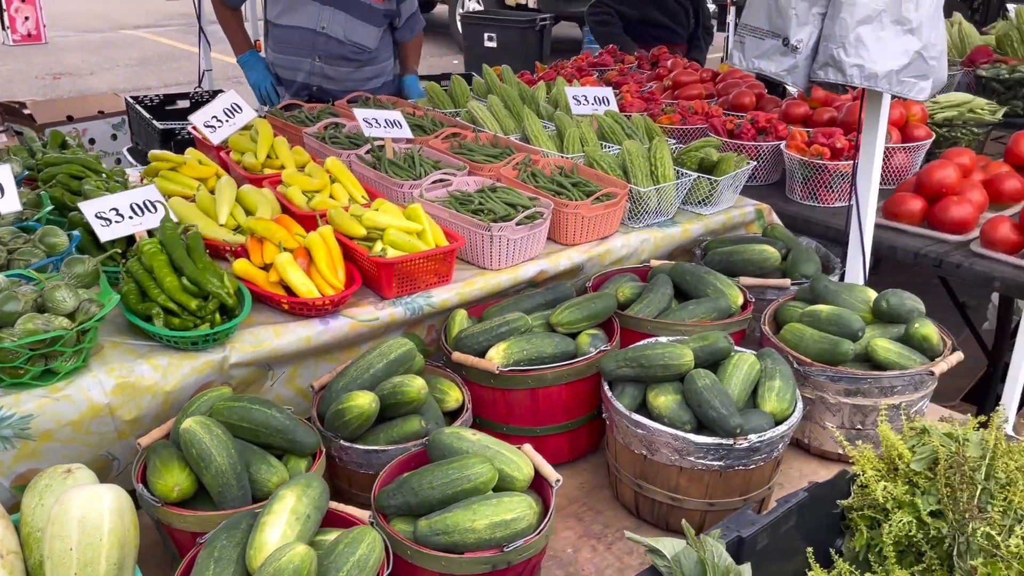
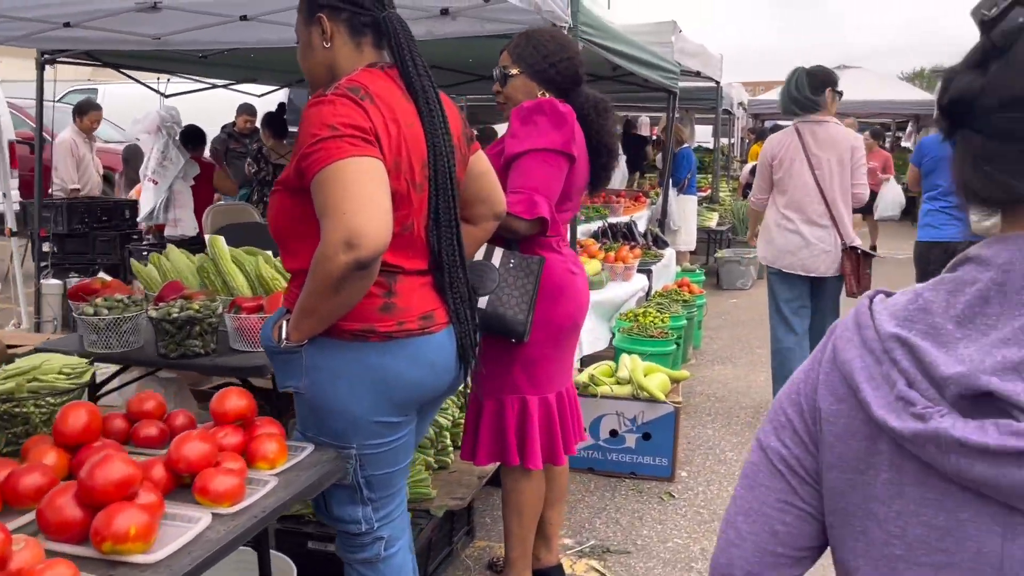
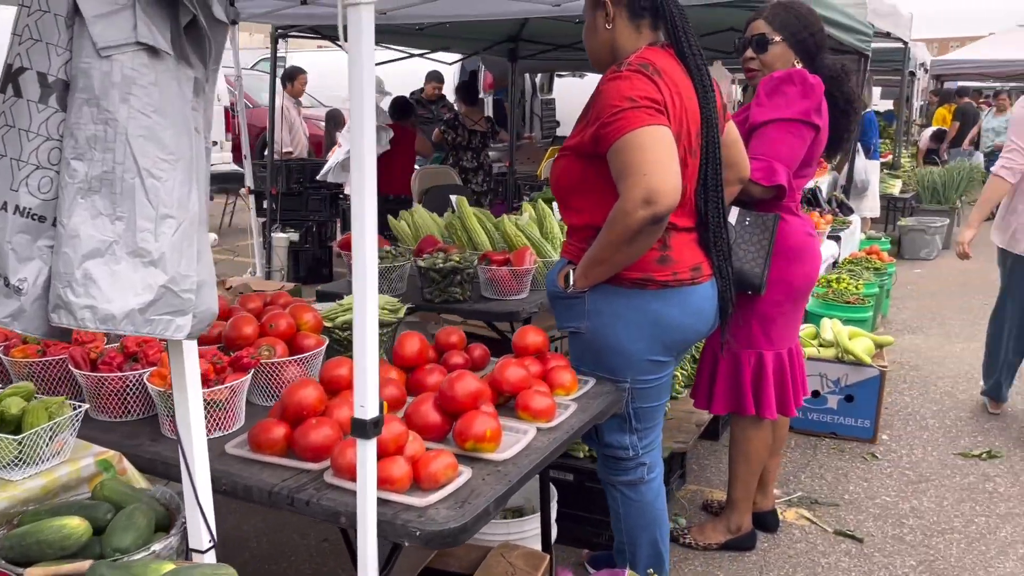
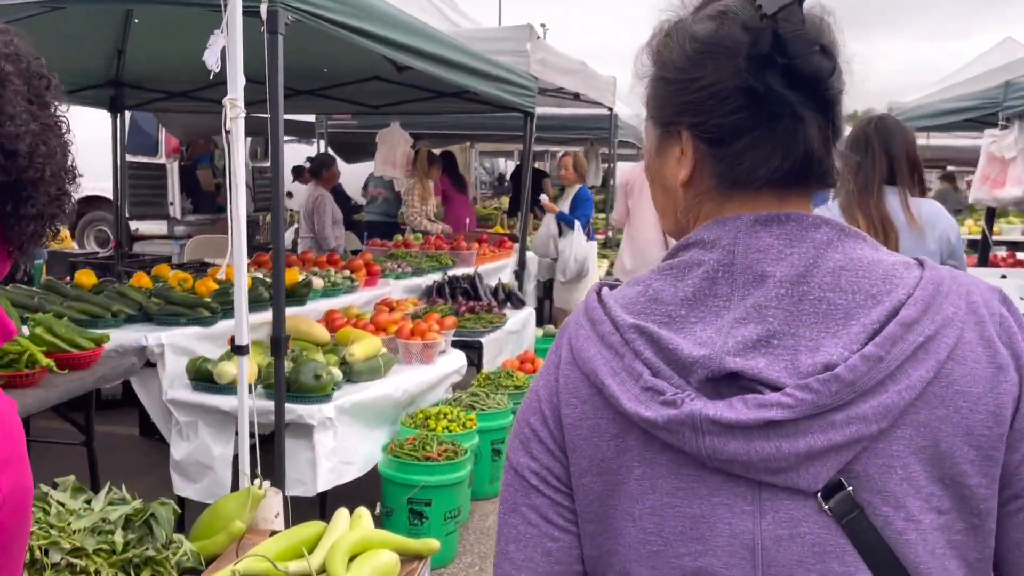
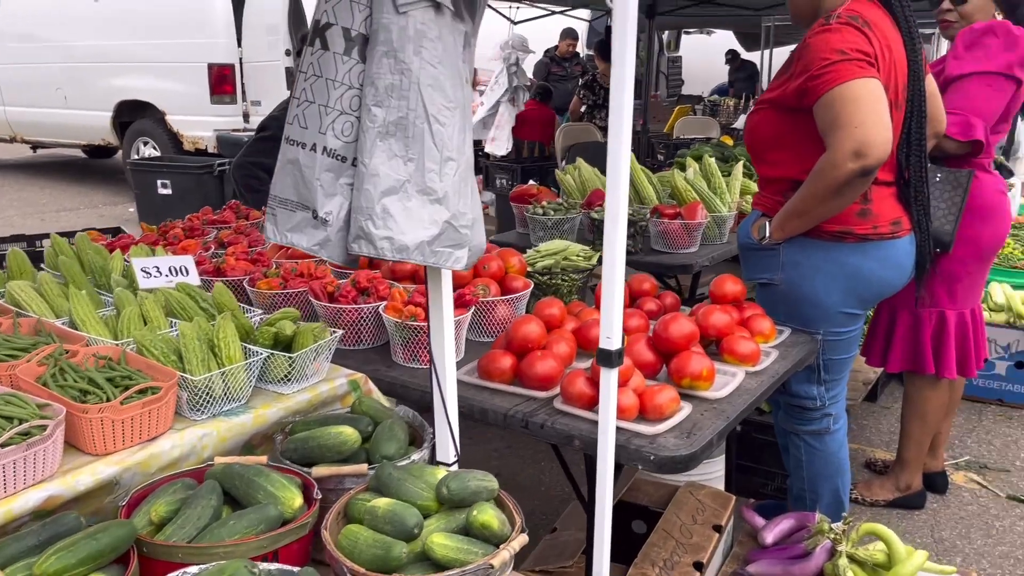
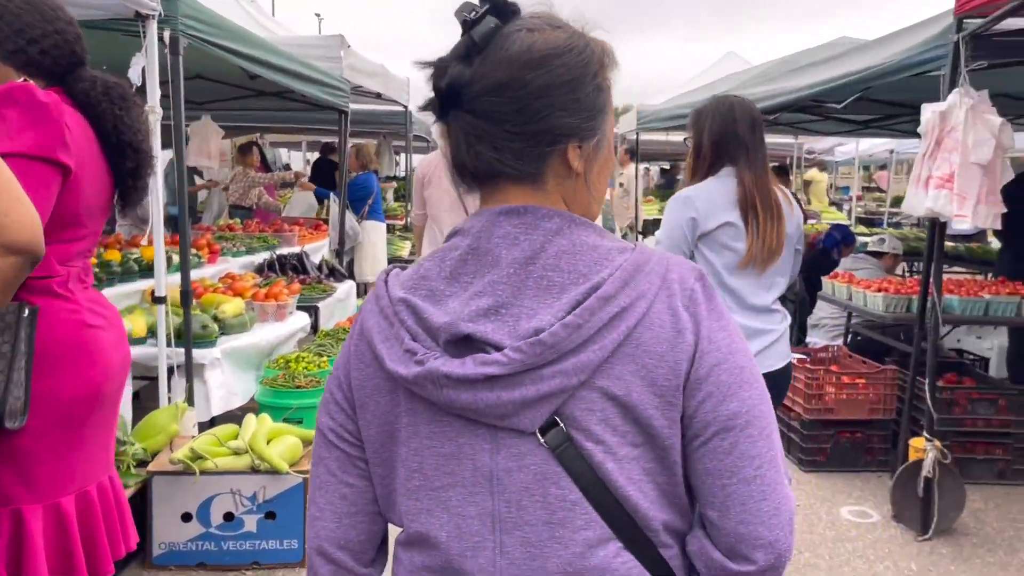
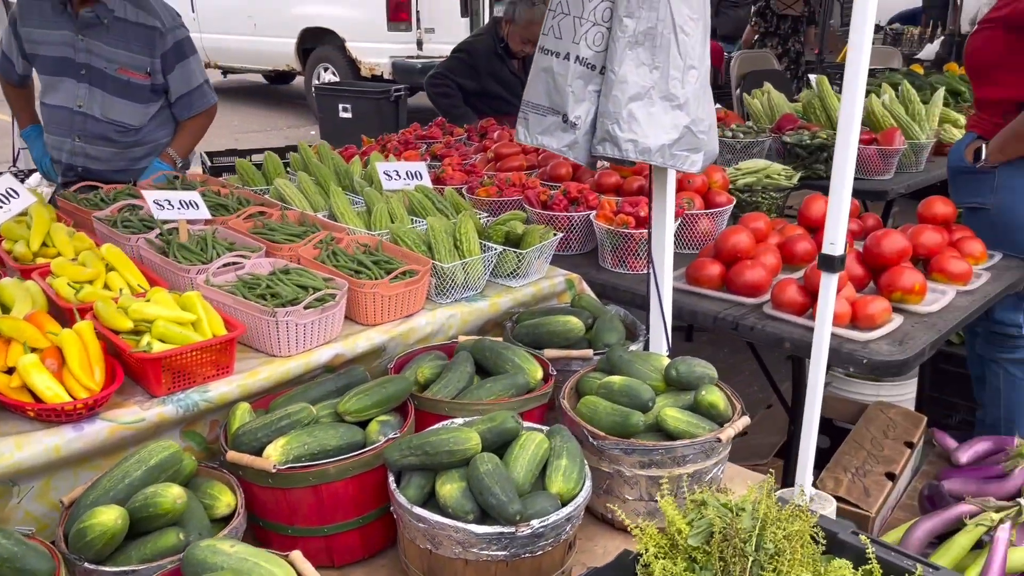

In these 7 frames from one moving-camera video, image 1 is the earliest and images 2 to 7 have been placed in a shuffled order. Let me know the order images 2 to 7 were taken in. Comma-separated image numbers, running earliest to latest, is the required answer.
7, 5, 3, 2, 6, 4
